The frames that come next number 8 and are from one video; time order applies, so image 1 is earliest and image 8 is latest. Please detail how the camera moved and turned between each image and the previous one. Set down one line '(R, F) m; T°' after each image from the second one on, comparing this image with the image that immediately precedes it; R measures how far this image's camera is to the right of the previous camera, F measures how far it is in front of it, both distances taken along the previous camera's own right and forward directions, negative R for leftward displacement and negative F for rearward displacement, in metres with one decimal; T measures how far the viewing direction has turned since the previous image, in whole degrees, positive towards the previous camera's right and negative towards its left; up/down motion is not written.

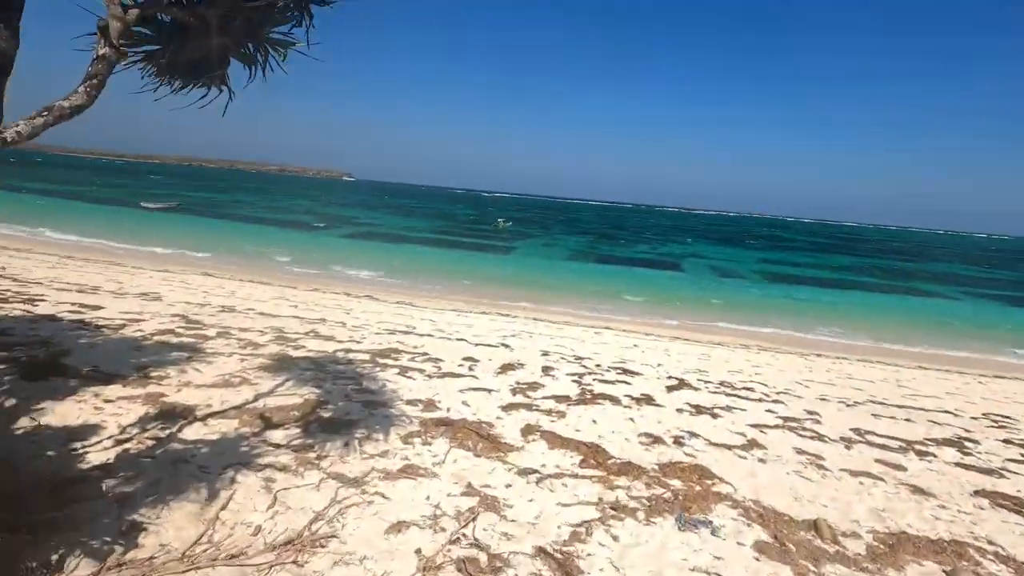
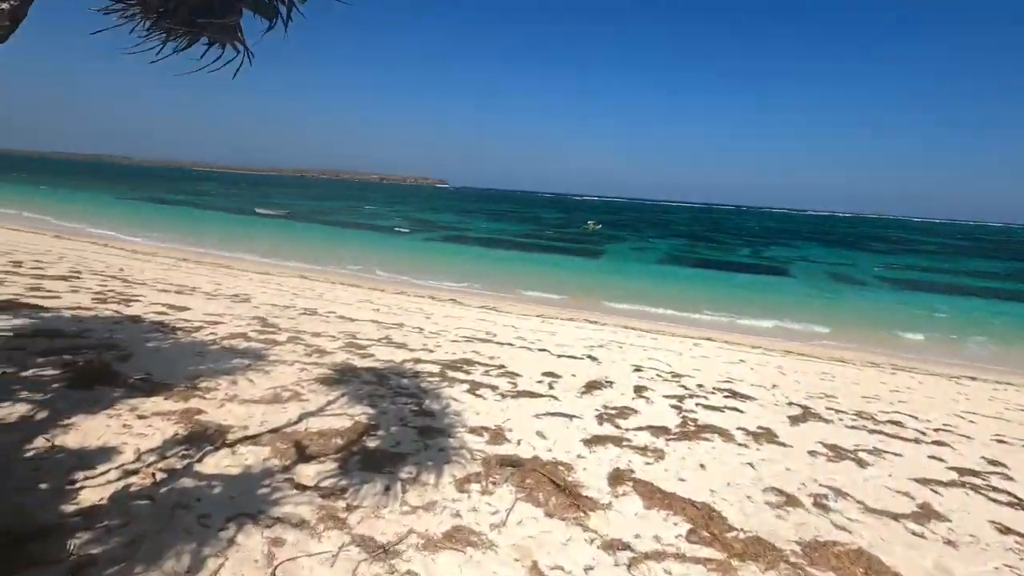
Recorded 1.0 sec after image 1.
(0.0, +1.1) m; -9°
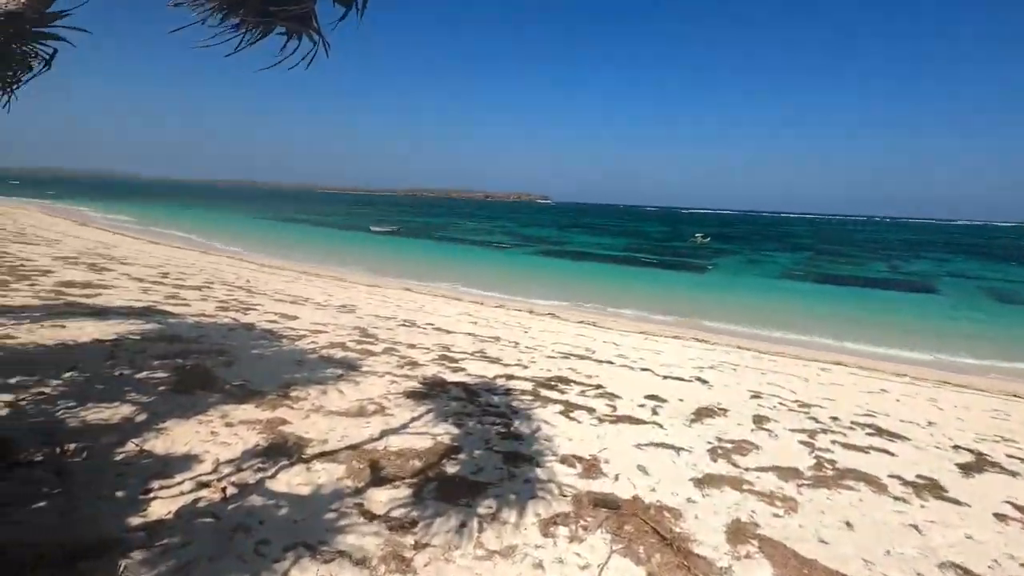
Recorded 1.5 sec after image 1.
(0.0, +0.5) m; -11°
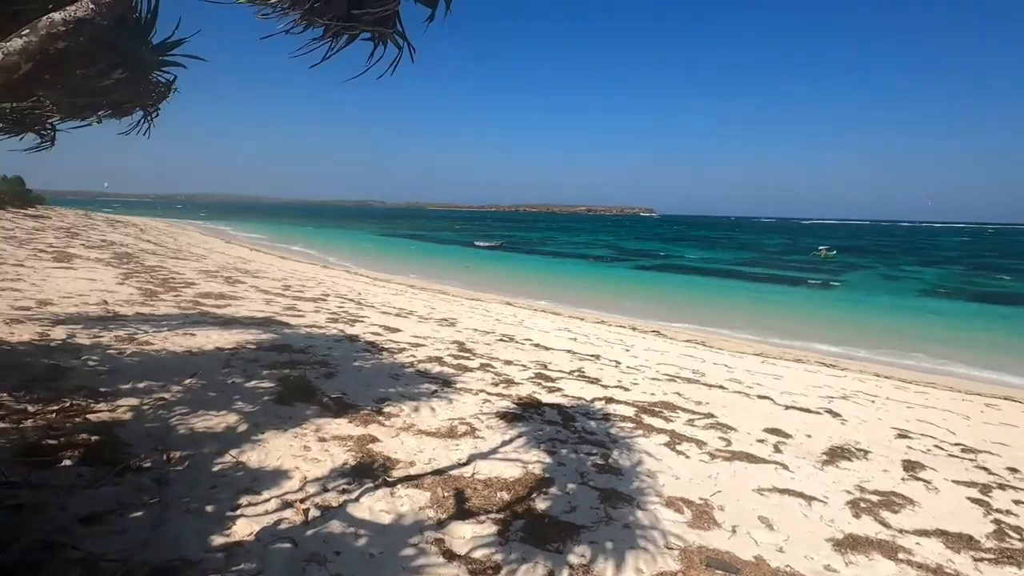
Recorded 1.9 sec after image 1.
(0.0, +0.4) m; -11°
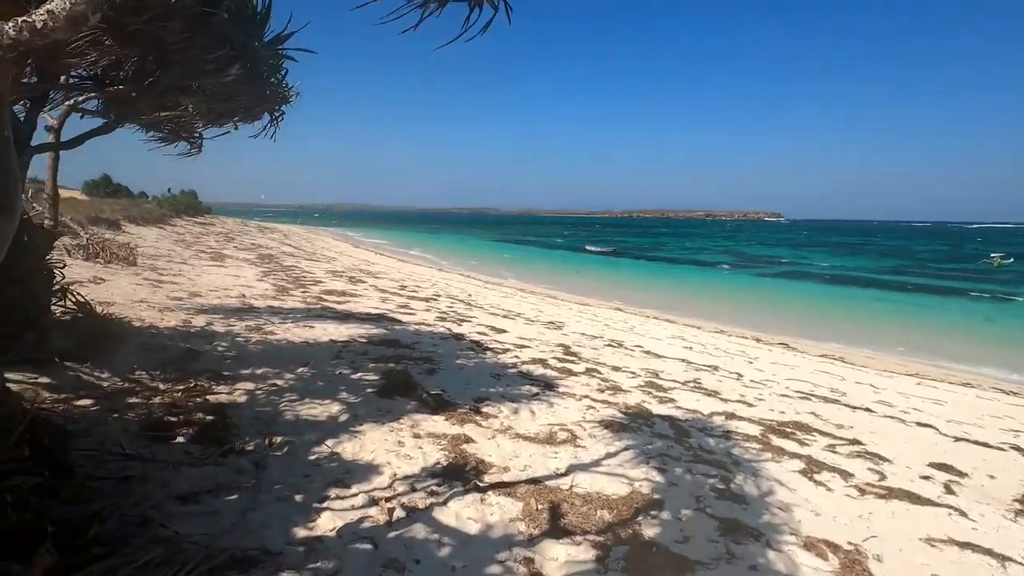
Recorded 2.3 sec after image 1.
(0.0, +0.4) m; -12°
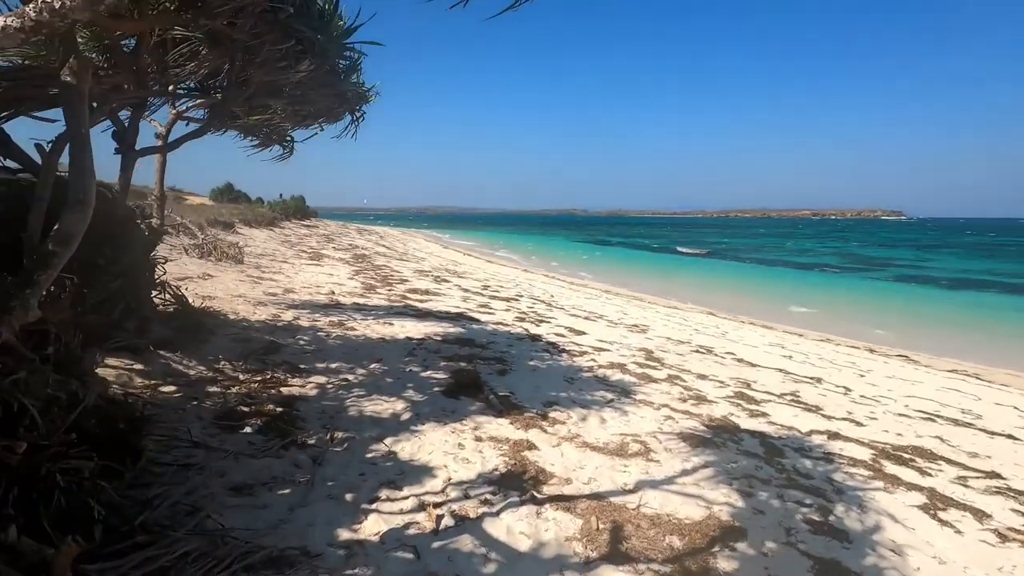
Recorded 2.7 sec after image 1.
(+0.2, +0.3) m; -9°
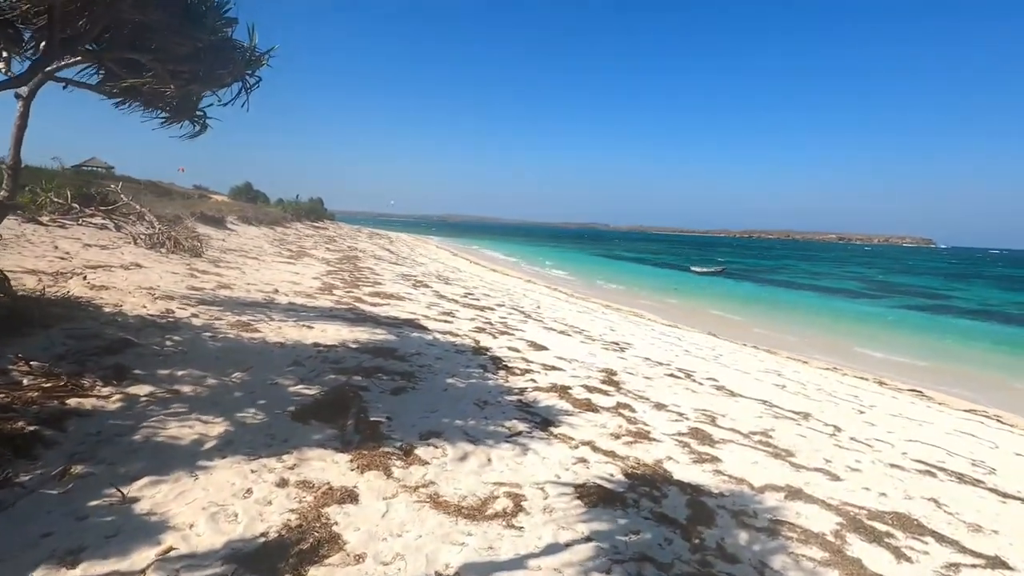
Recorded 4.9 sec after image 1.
(+1.1, +1.1) m; -2°
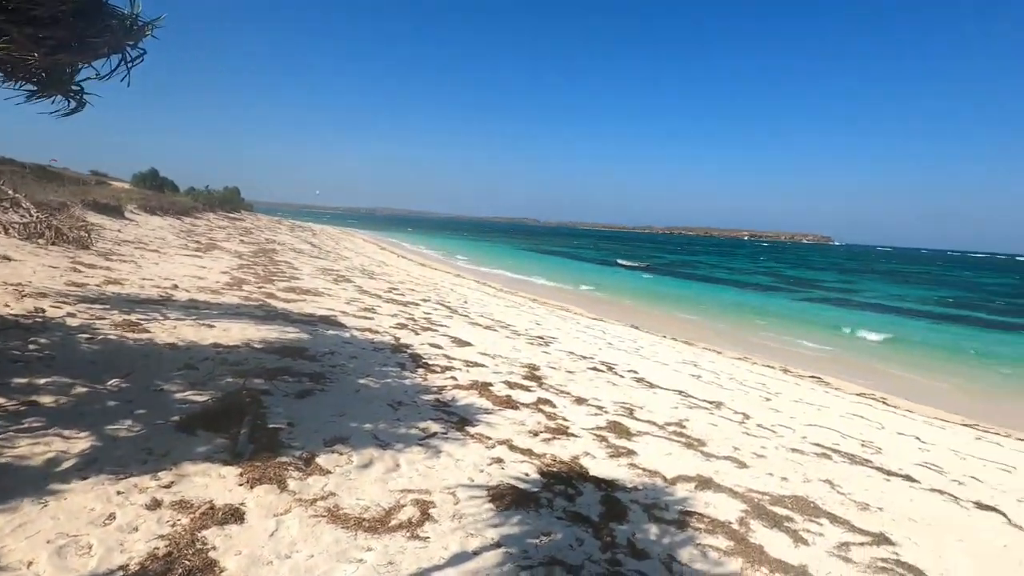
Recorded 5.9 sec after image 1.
(+0.1, +0.2) m; +7°
